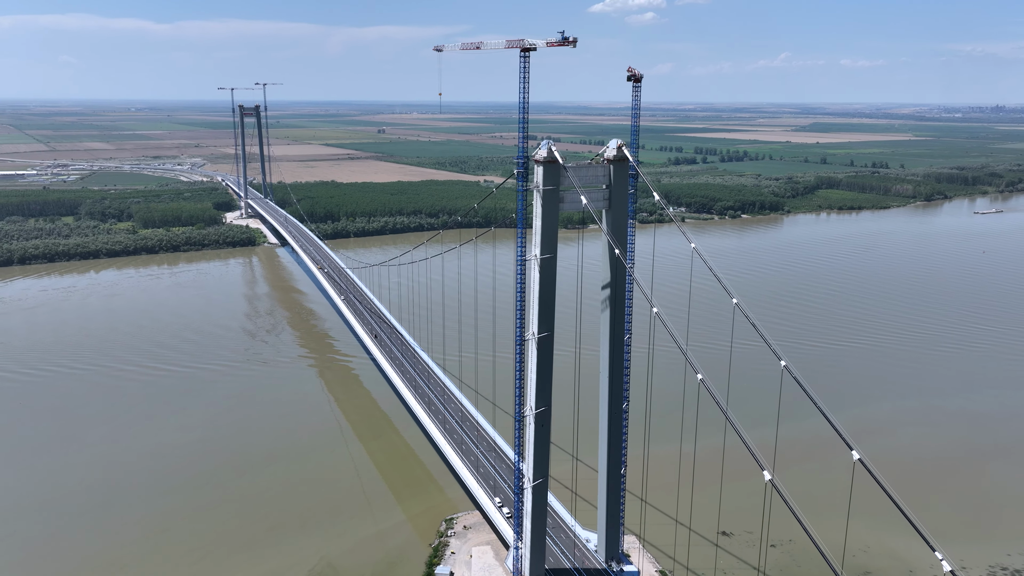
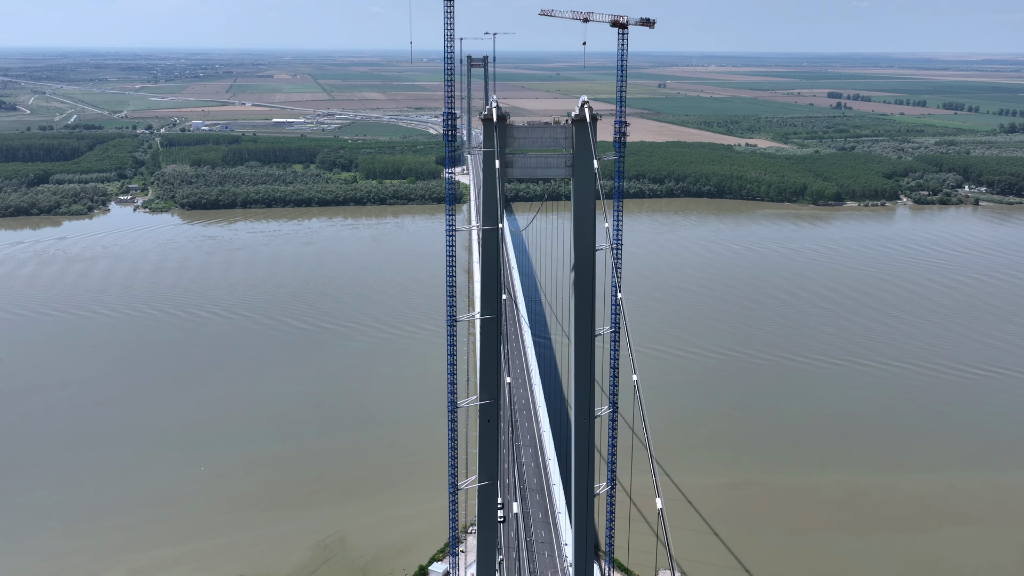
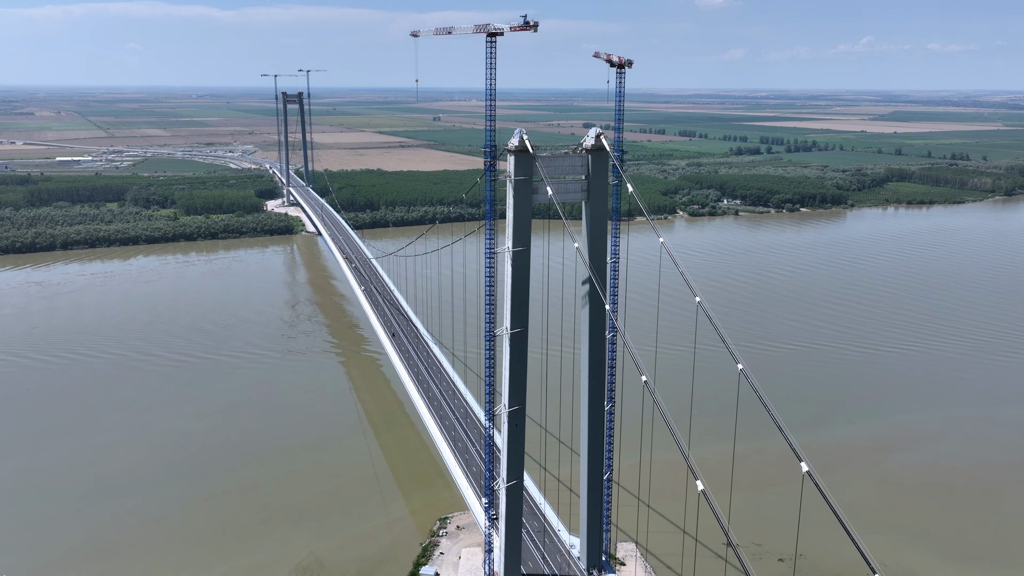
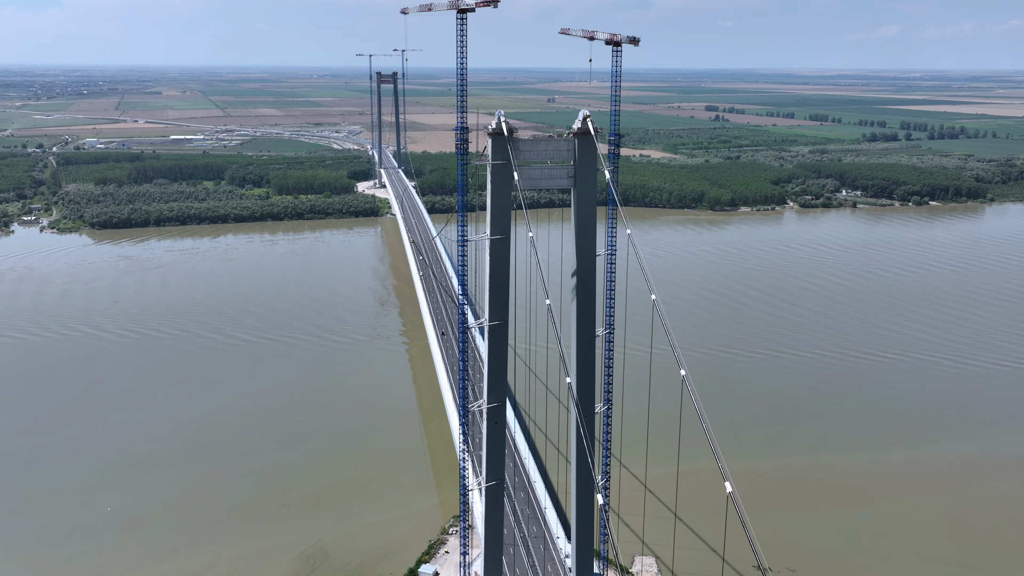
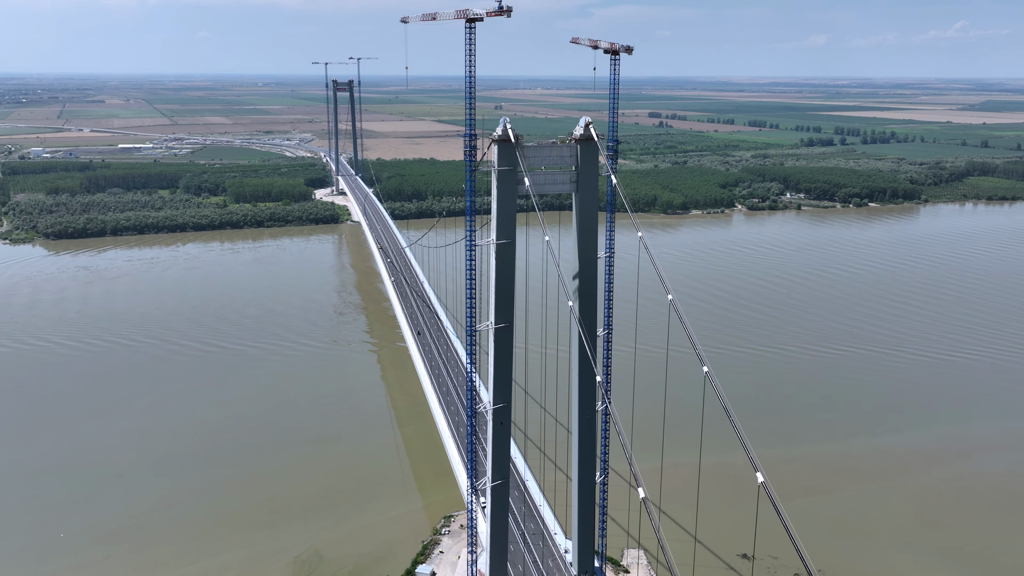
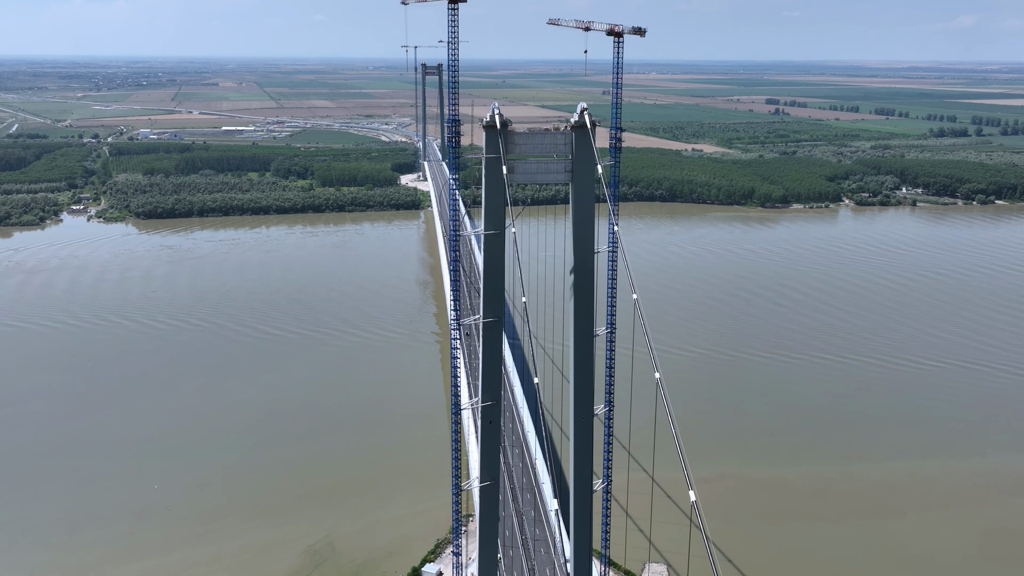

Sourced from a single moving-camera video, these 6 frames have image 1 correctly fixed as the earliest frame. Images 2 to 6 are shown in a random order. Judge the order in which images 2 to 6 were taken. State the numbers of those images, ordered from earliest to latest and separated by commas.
3, 5, 4, 6, 2
